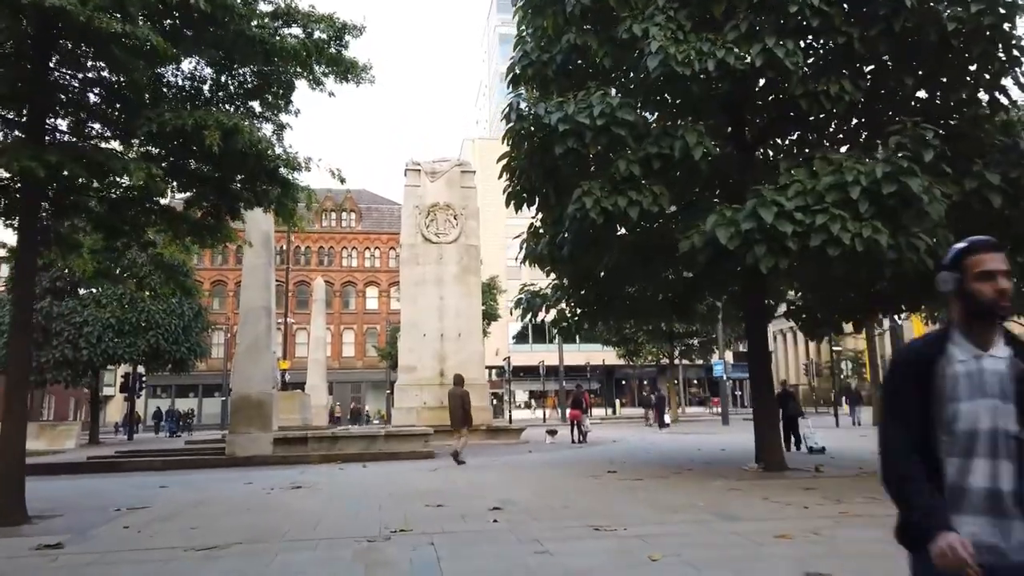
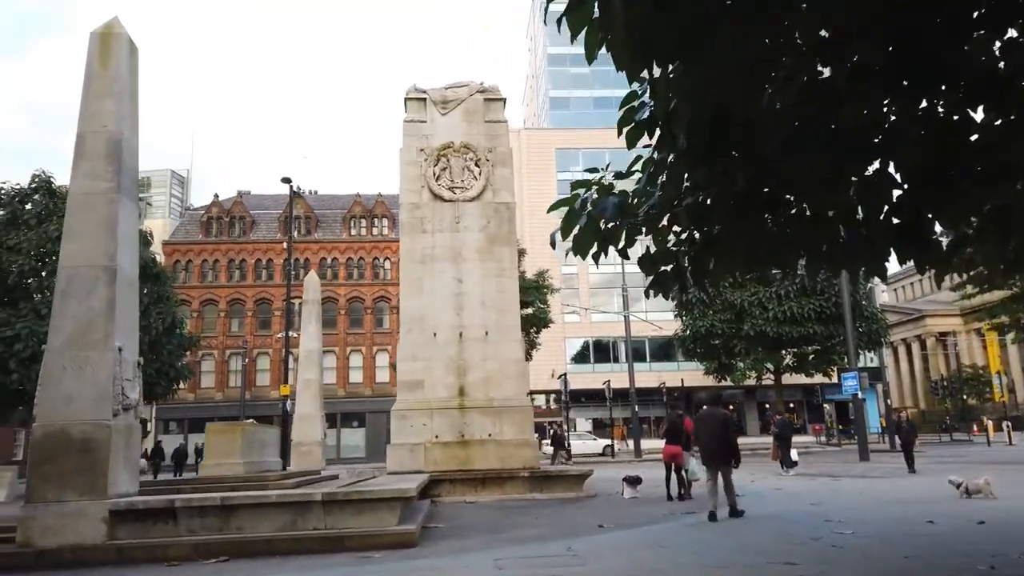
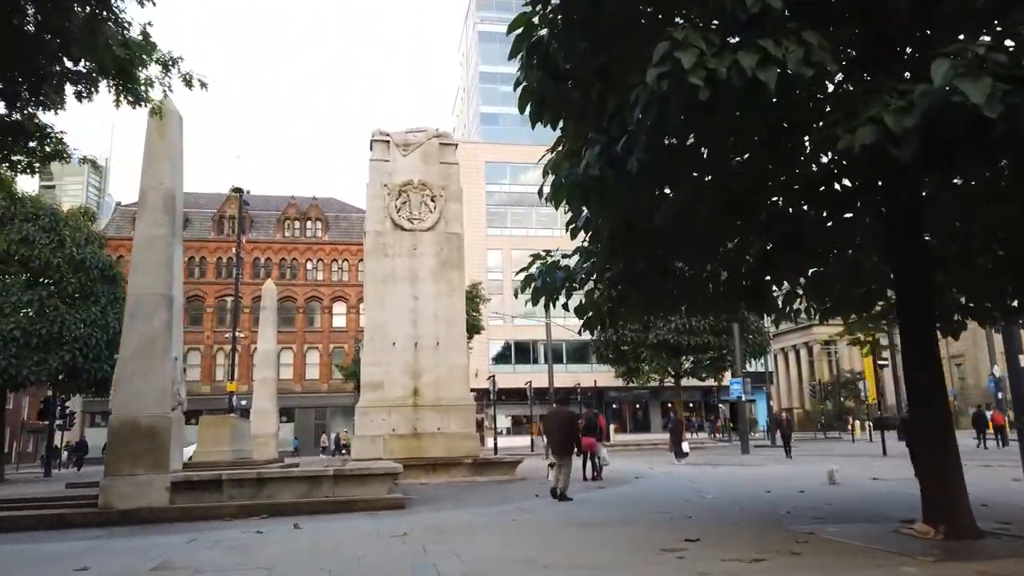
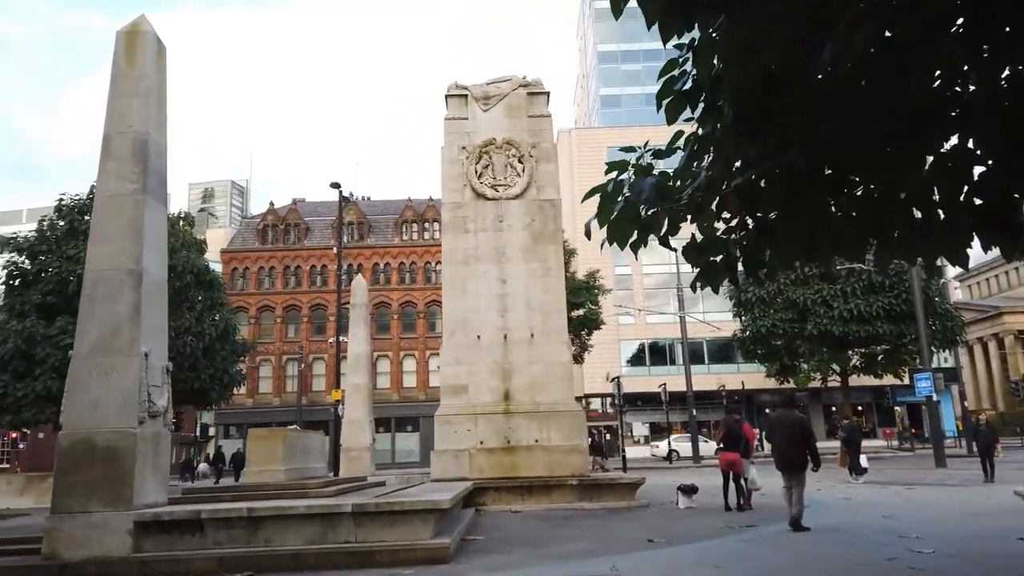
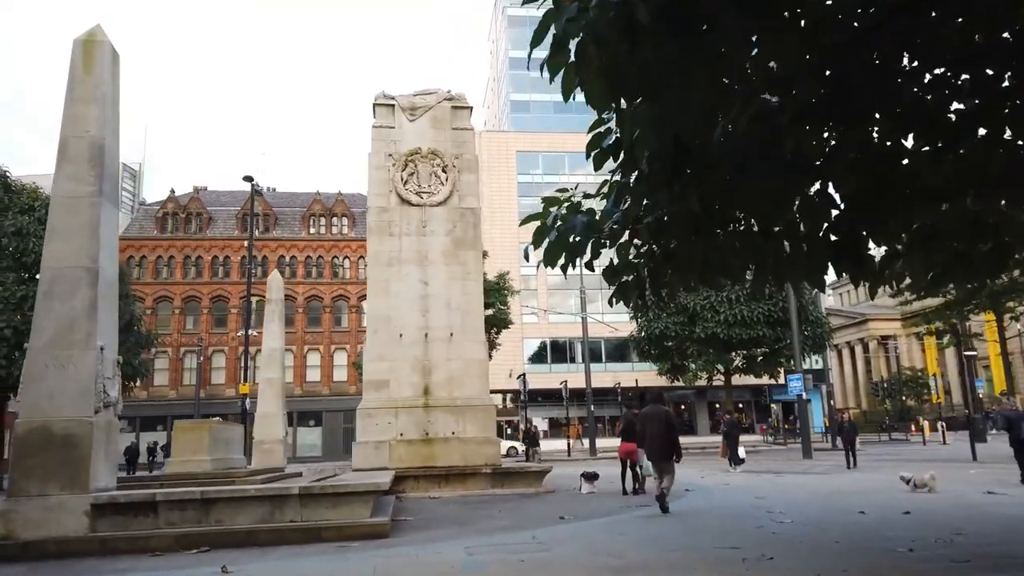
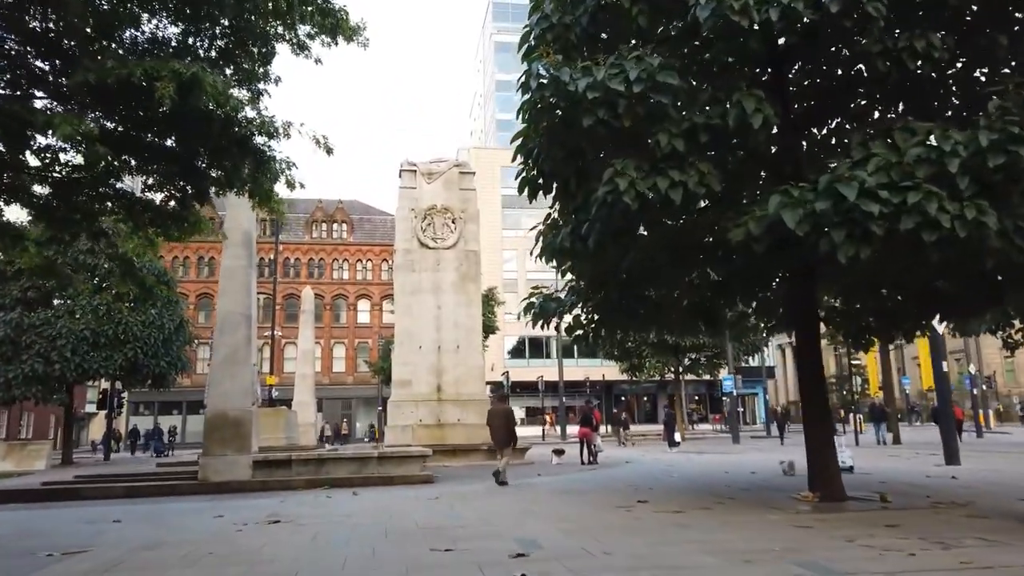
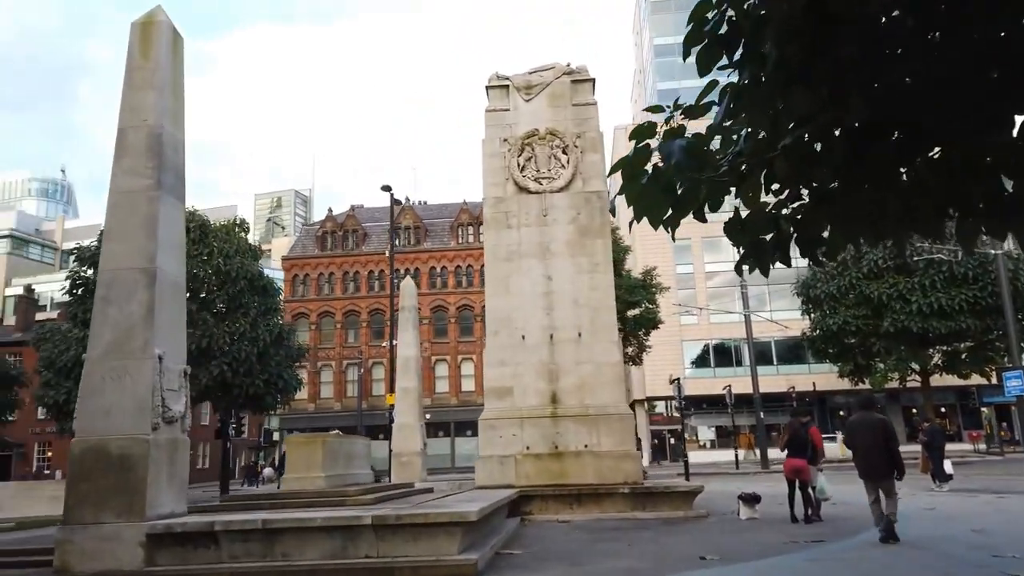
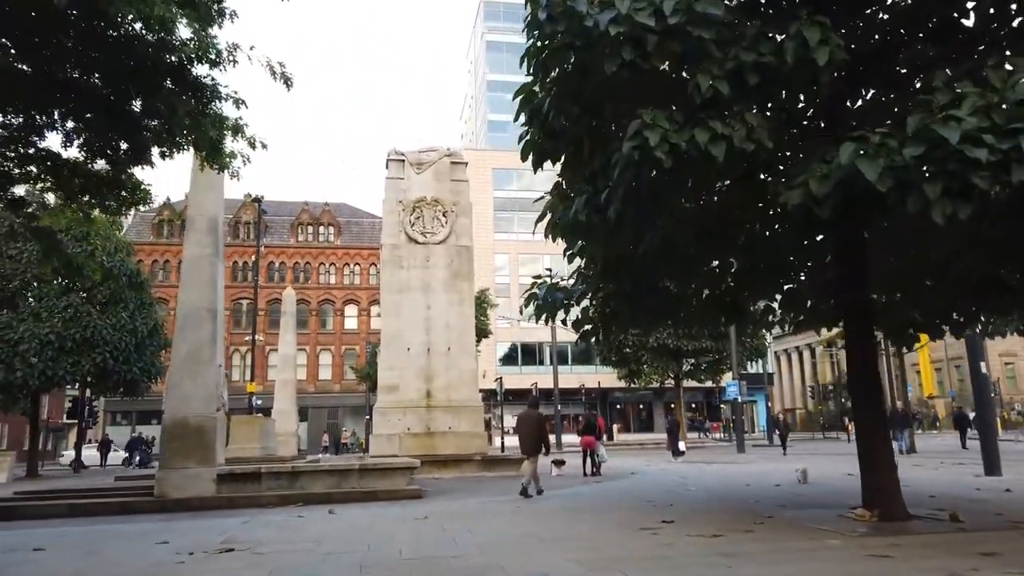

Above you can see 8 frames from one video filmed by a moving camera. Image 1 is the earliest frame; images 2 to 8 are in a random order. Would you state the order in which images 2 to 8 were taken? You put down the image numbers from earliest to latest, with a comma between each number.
6, 8, 3, 5, 2, 4, 7
